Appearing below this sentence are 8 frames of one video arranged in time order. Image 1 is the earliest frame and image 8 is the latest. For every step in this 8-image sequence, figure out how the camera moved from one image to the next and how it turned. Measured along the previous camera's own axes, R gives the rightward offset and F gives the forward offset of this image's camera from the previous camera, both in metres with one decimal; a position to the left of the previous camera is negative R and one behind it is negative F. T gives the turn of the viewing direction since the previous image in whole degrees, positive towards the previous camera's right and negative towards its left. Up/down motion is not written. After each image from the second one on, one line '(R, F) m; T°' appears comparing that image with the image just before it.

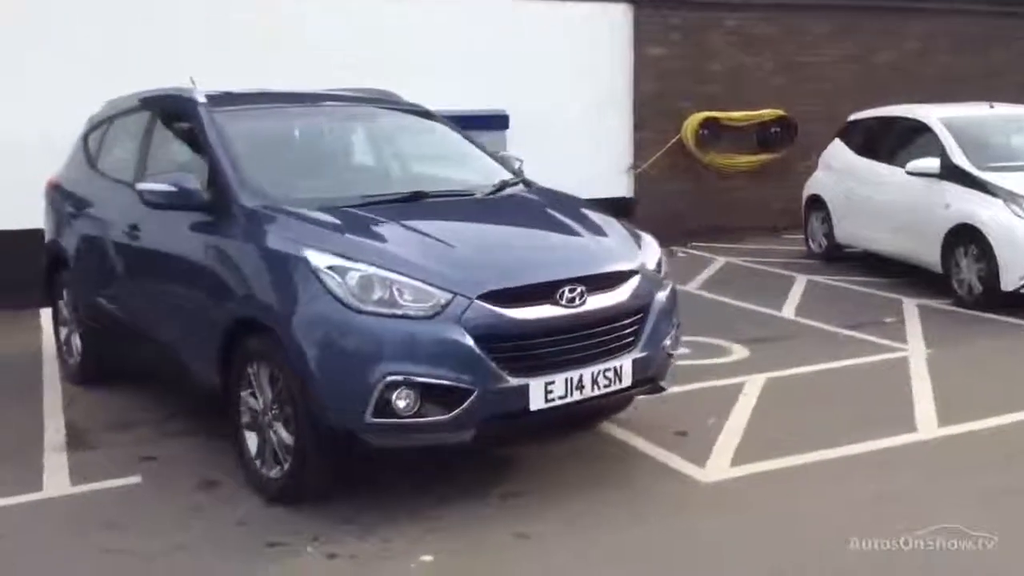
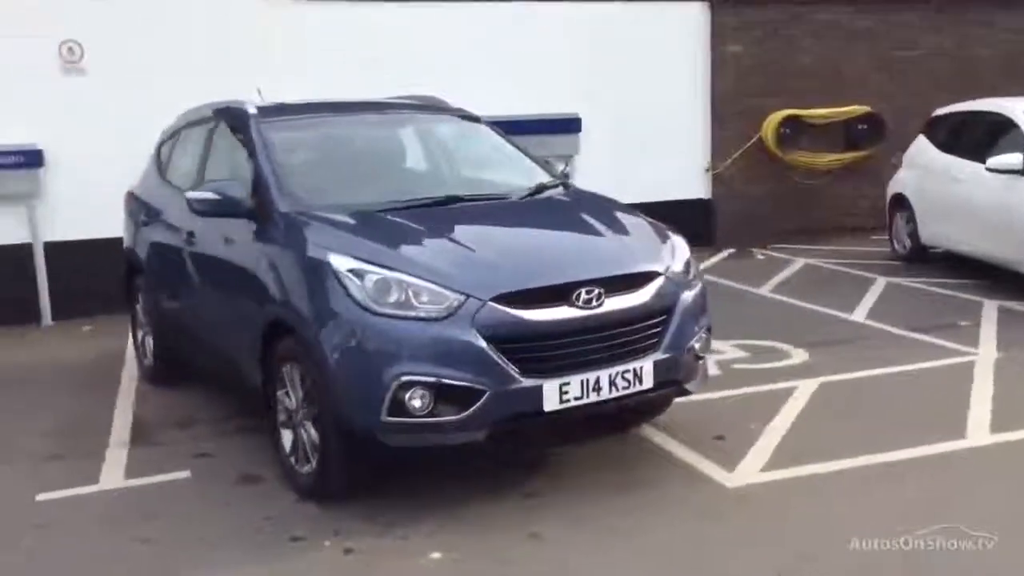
(+0.4, 0.0) m; -6°
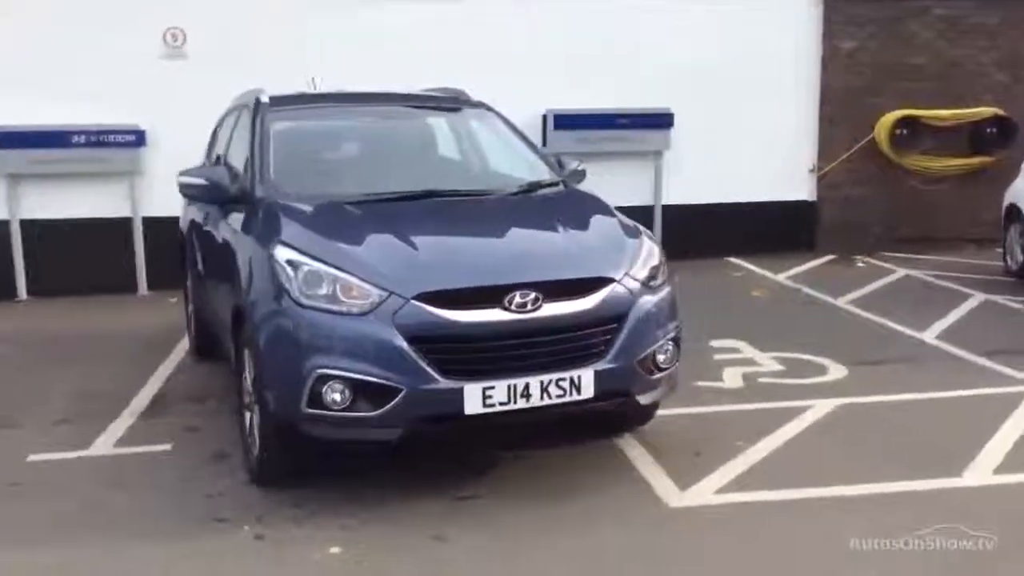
(+1.0, +0.2) m; -10°
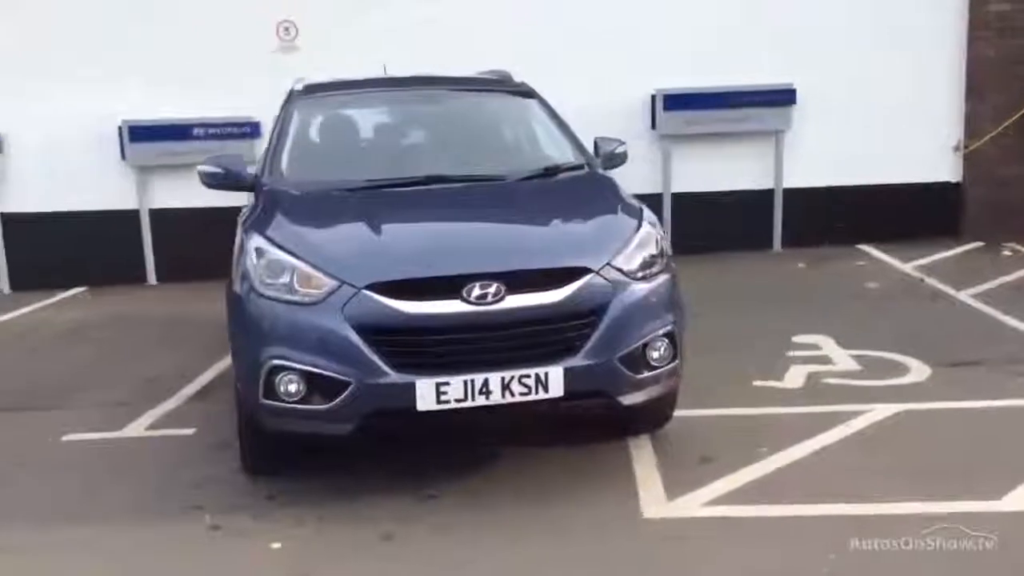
(+0.9, +0.3) m; -11°
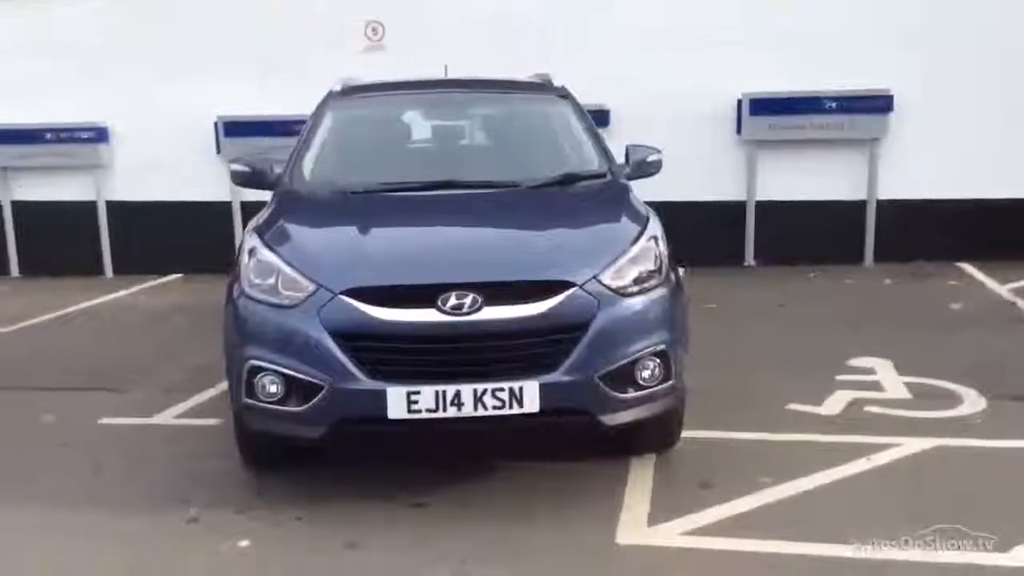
(+0.6, +0.1) m; -8°
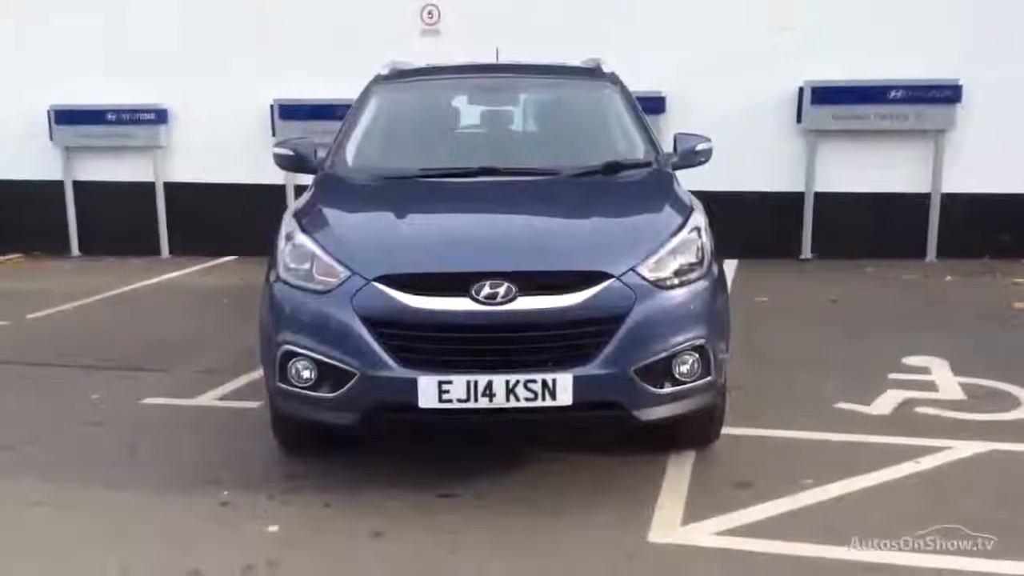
(+0.1, +0.1) m; -3°
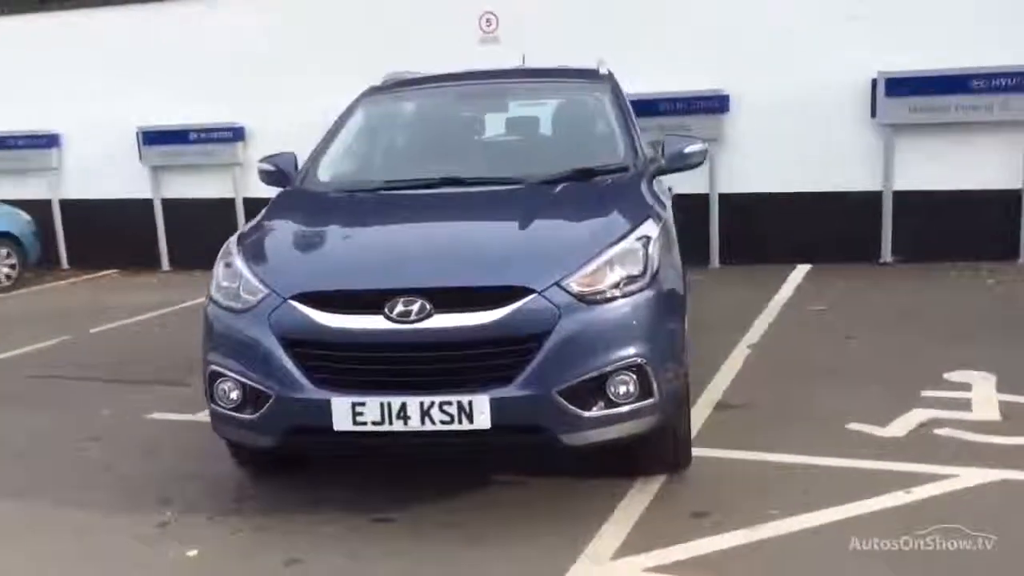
(+0.9, +0.3) m; -9°
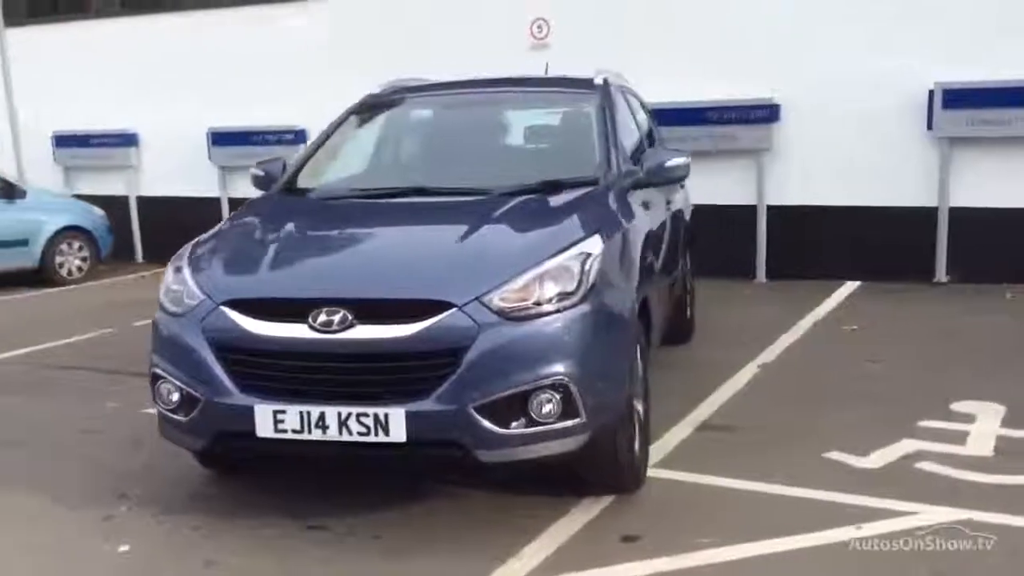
(+0.7, +0.1) m; -6°
